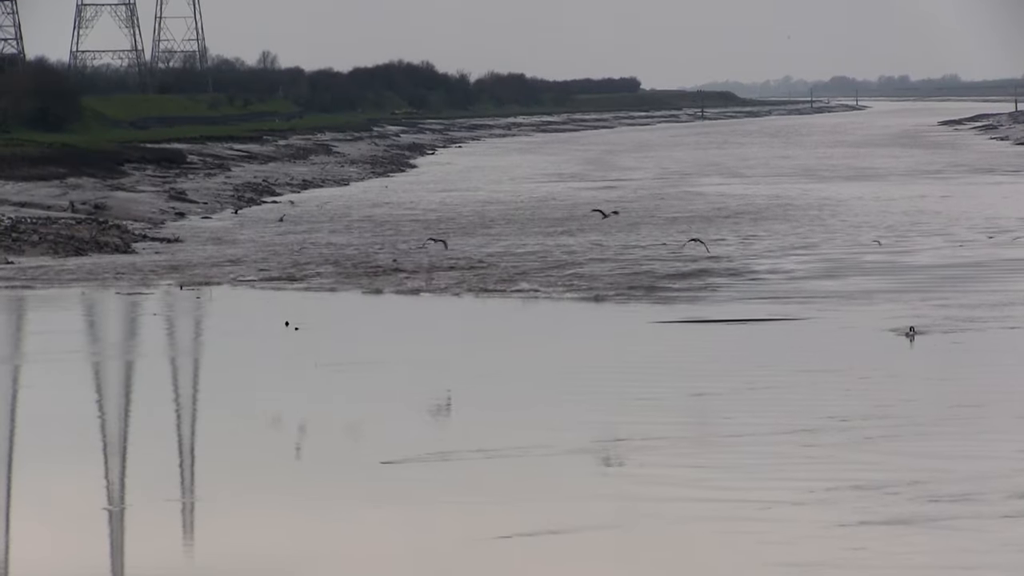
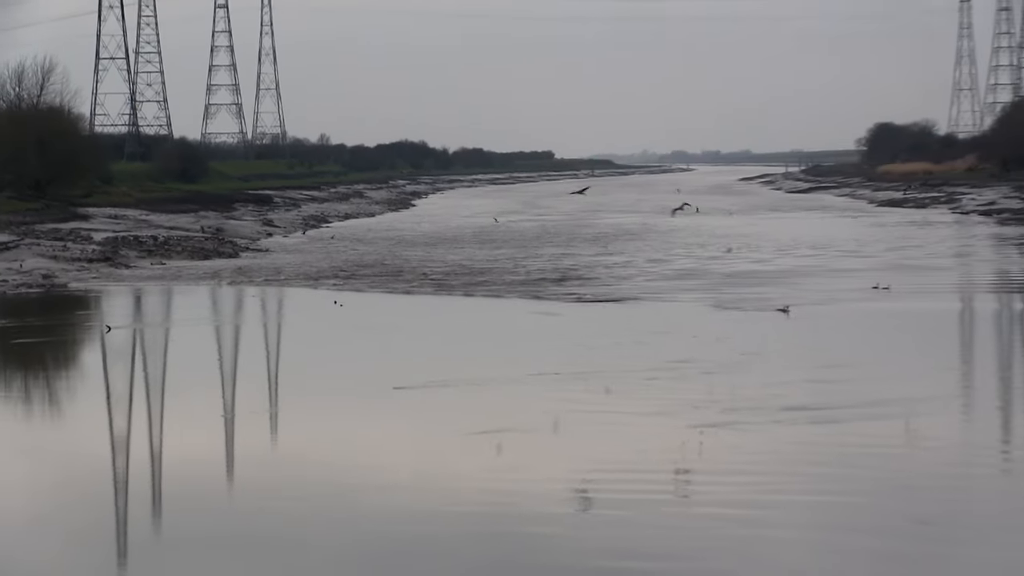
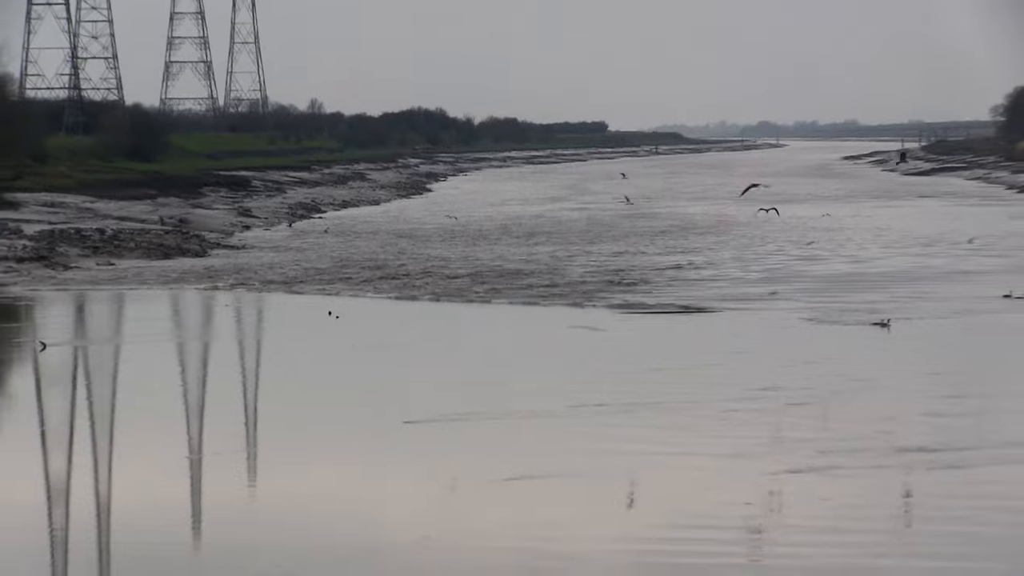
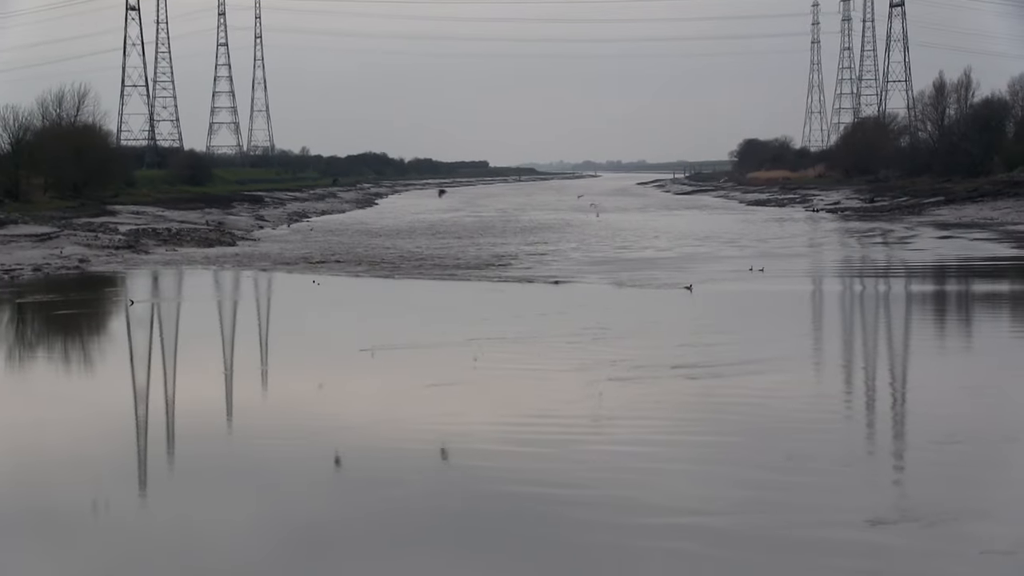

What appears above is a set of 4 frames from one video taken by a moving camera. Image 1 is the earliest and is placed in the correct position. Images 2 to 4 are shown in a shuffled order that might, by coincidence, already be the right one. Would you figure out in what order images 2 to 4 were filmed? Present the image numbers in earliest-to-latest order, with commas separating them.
3, 2, 4
